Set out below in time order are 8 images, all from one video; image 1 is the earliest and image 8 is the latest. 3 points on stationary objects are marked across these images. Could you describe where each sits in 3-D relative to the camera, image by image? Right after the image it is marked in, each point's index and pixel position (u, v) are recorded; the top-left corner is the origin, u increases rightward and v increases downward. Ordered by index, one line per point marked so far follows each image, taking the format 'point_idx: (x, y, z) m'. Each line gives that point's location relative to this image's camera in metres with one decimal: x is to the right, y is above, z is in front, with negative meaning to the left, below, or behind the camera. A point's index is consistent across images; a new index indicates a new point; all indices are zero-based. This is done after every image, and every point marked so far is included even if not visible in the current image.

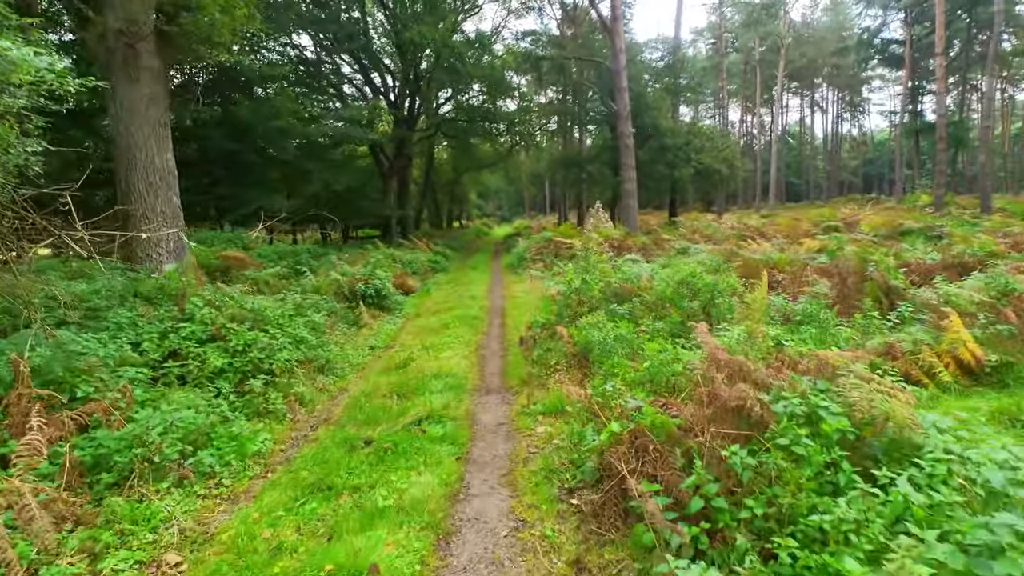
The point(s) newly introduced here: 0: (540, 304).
0: (+0.6, -0.3, +11.9) m
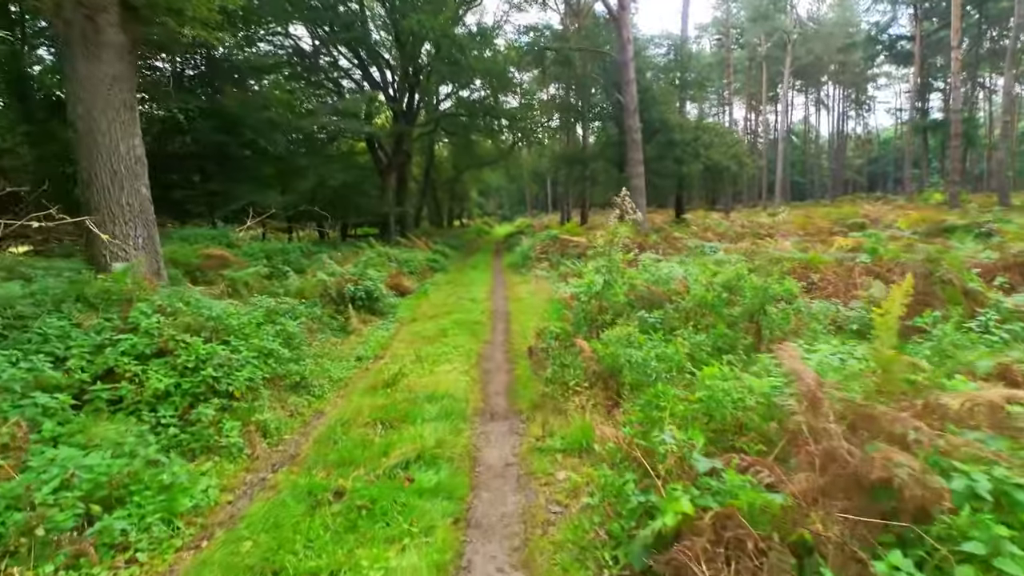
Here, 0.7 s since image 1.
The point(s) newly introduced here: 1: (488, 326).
0: (+0.7, -0.4, +10.8) m
1: (-0.4, -0.6, +9.7) m
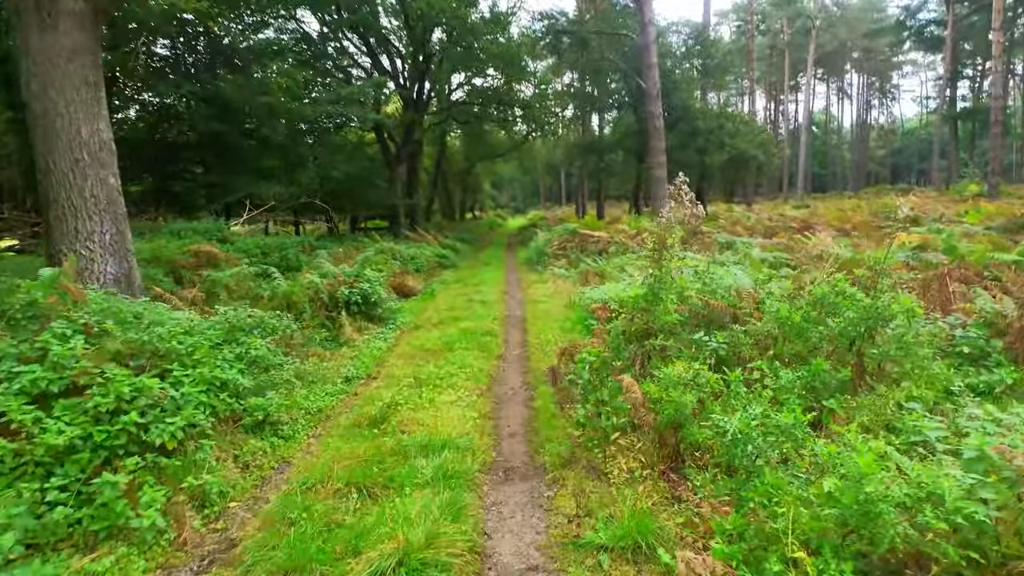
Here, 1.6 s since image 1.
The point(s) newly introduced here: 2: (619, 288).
0: (+1.0, -0.4, +9.4) m
1: (-0.2, -0.7, +8.4) m
2: (+1.6, 0.0, +8.4) m
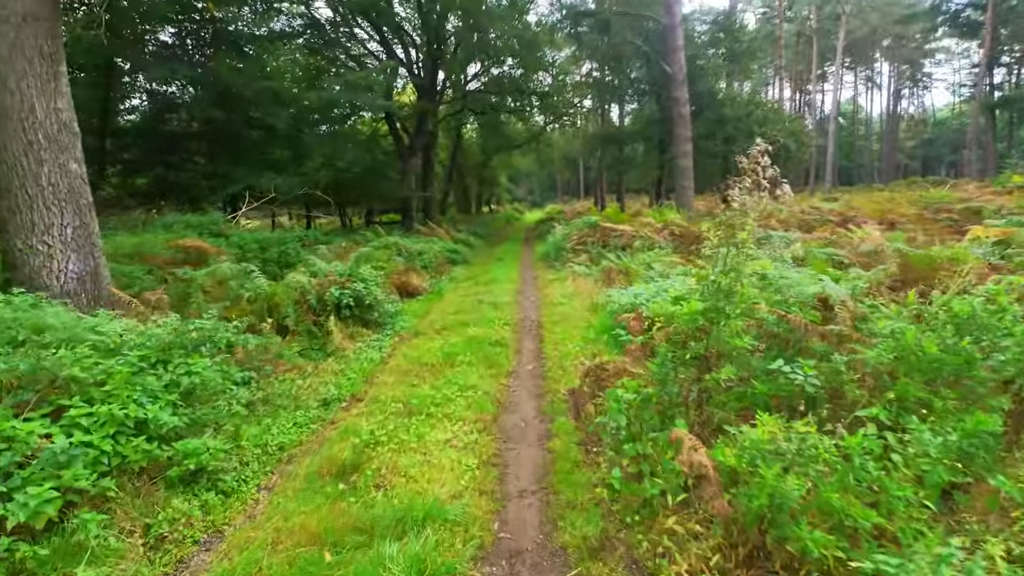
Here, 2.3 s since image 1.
0: (+1.2, -0.4, +8.2) m
1: (0.0, -0.7, +7.2) m
2: (+1.7, -0.1, +7.1) m
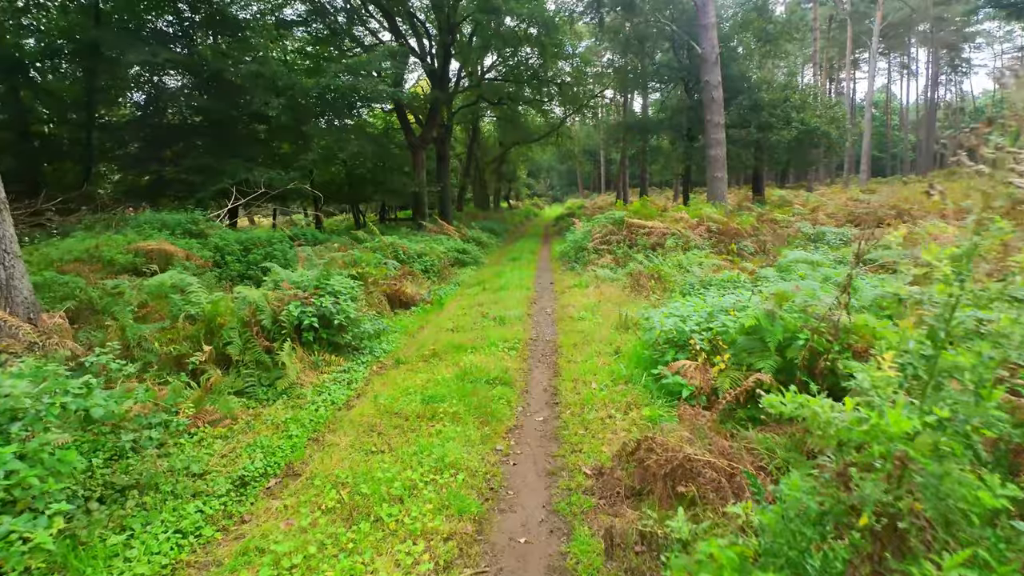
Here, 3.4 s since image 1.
0: (+1.3, -0.6, +6.4) m
1: (+0.1, -0.9, +5.5) m
2: (+1.8, -0.2, +5.3) m
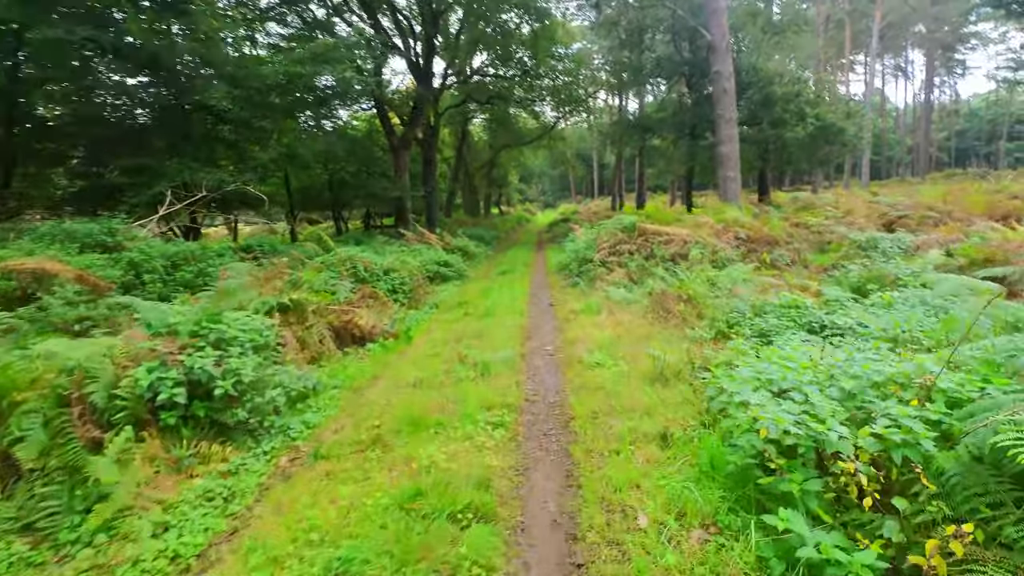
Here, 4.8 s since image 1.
0: (+1.2, -0.9, +4.1) m
1: (0.0, -1.2, +3.2) m
2: (+1.7, -0.5, +3.0) m
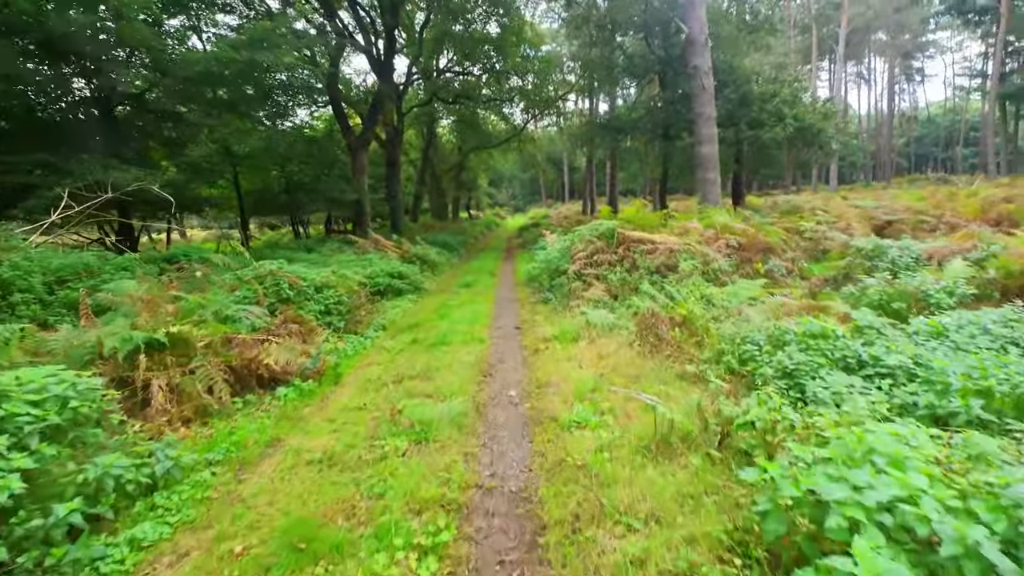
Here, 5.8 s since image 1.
0: (+0.9, -1.1, +2.6) m
1: (-0.3, -1.4, +1.6) m
2: (+1.5, -0.7, +1.5) m
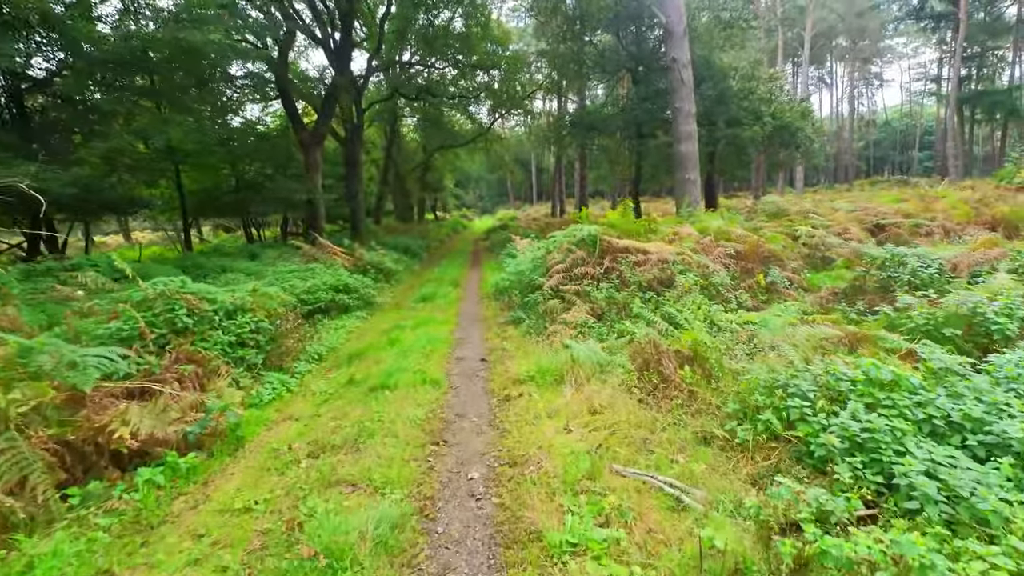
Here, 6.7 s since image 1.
0: (+0.8, -1.4, +1.1) m
1: (-0.3, -1.7, +0.1) m
2: (+1.4, -1.0, +0.1) m
